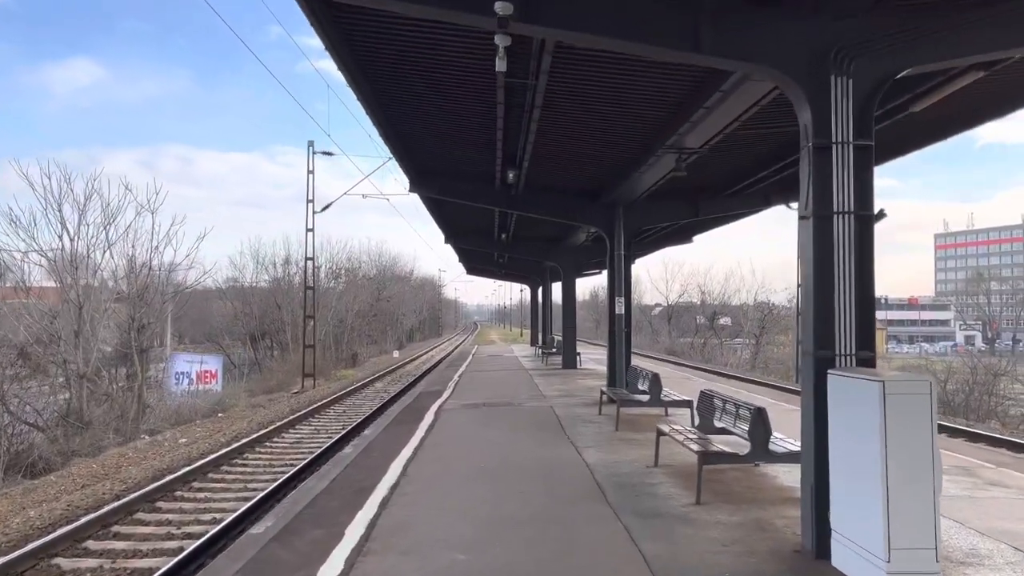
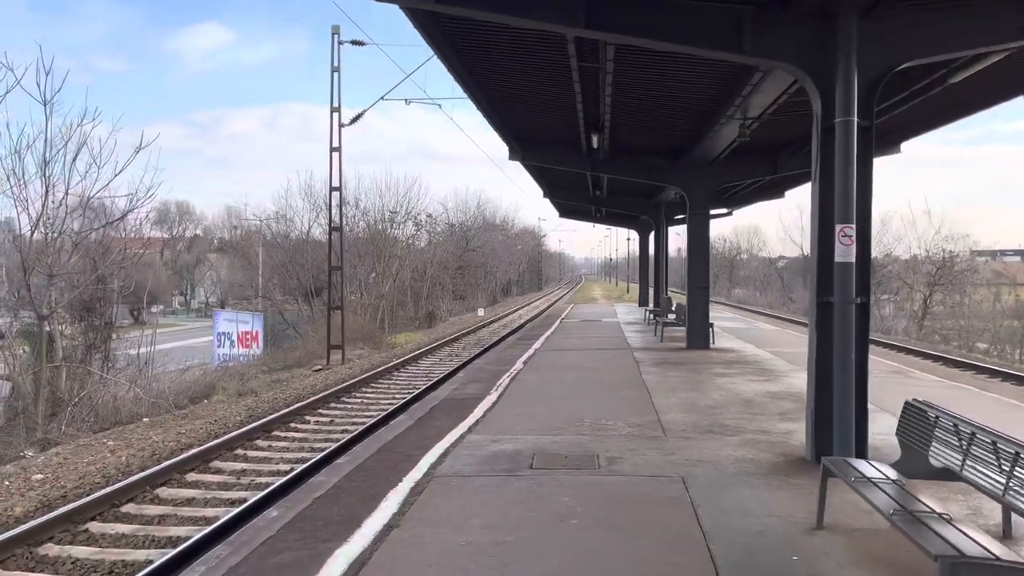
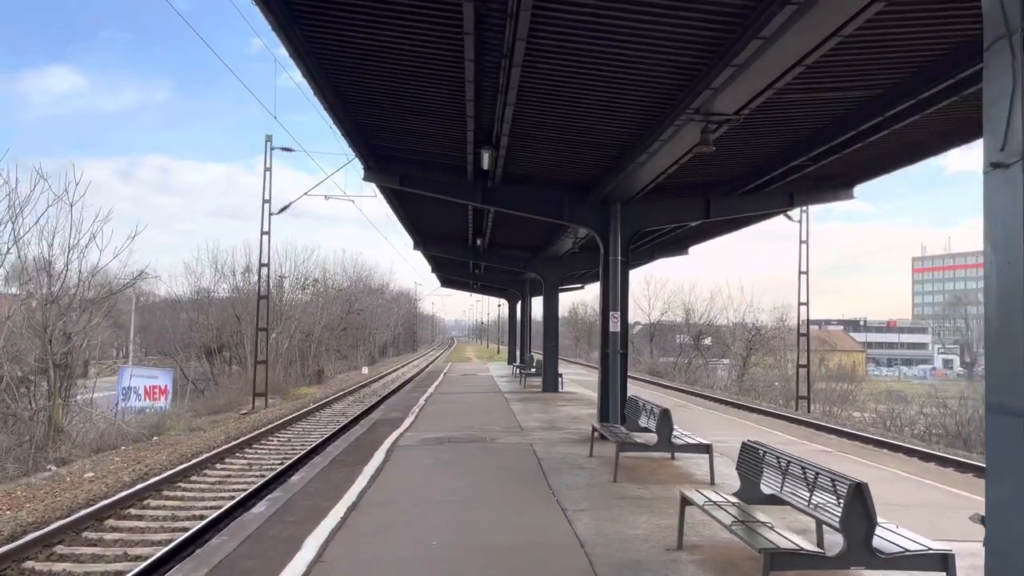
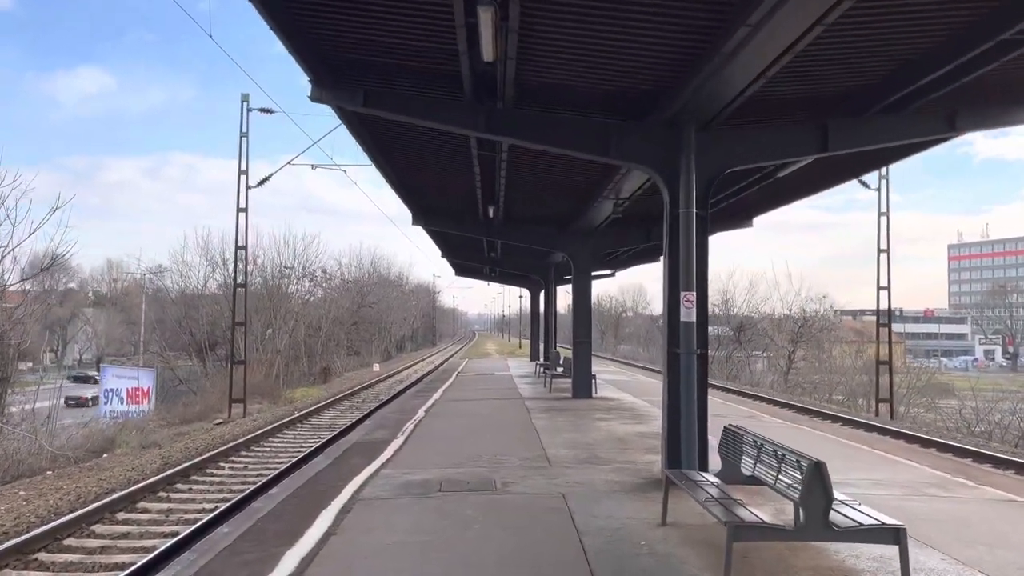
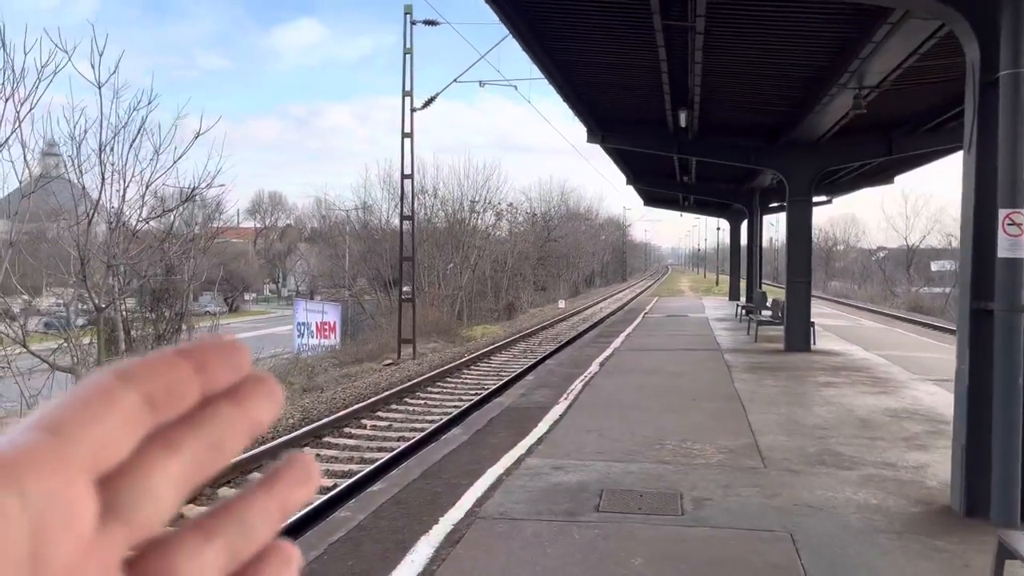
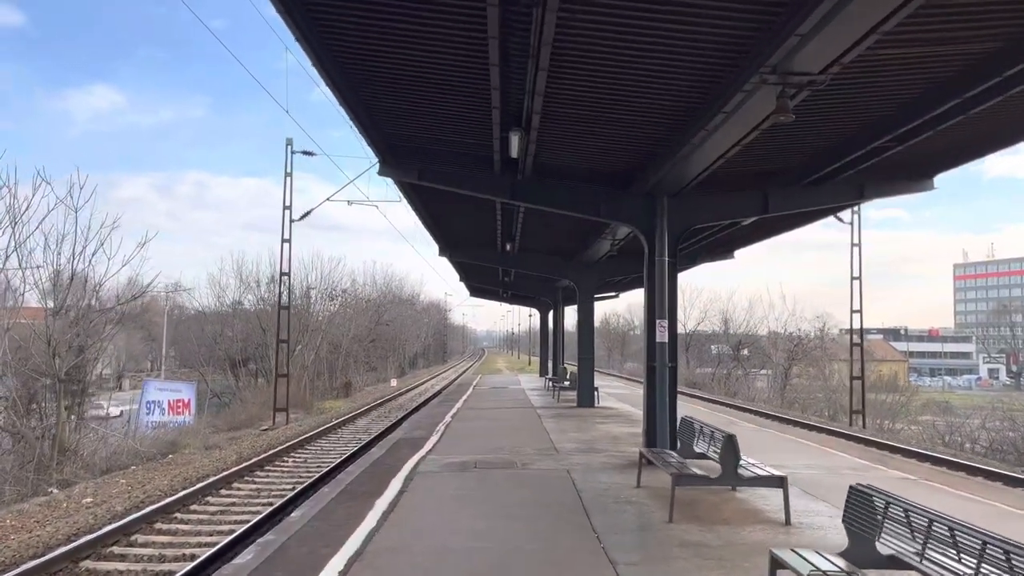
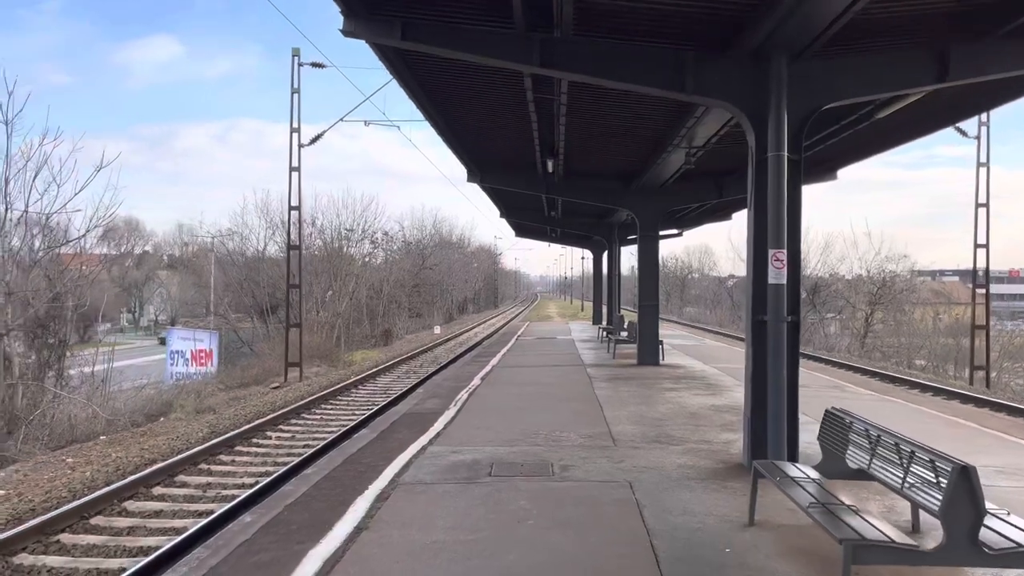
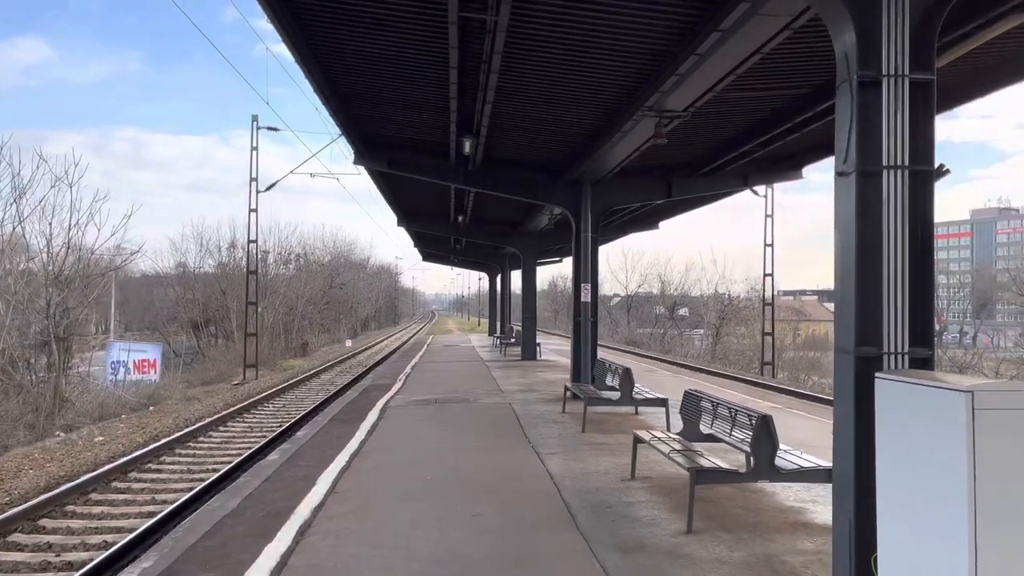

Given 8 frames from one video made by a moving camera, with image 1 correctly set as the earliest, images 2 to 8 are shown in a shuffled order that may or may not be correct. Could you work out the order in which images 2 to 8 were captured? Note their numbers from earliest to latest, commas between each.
8, 3, 6, 4, 7, 2, 5
